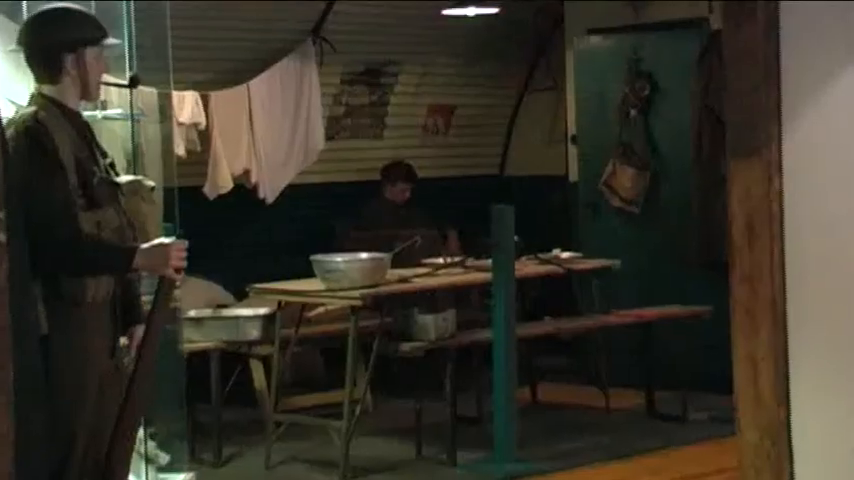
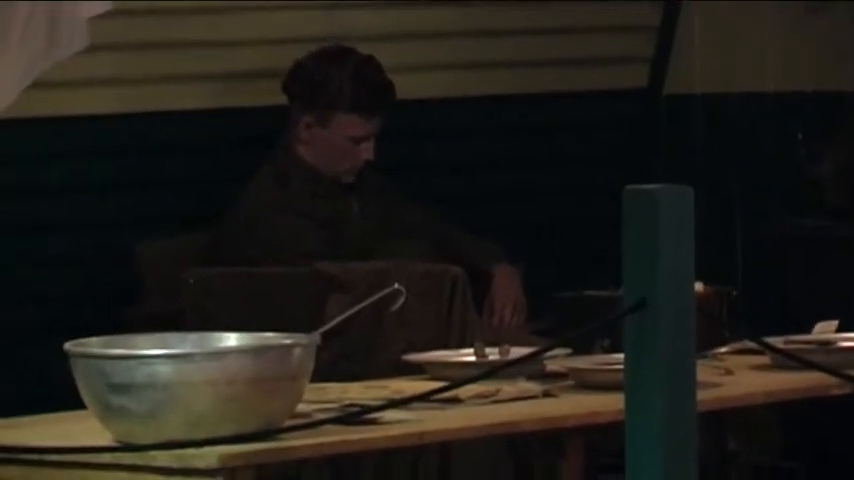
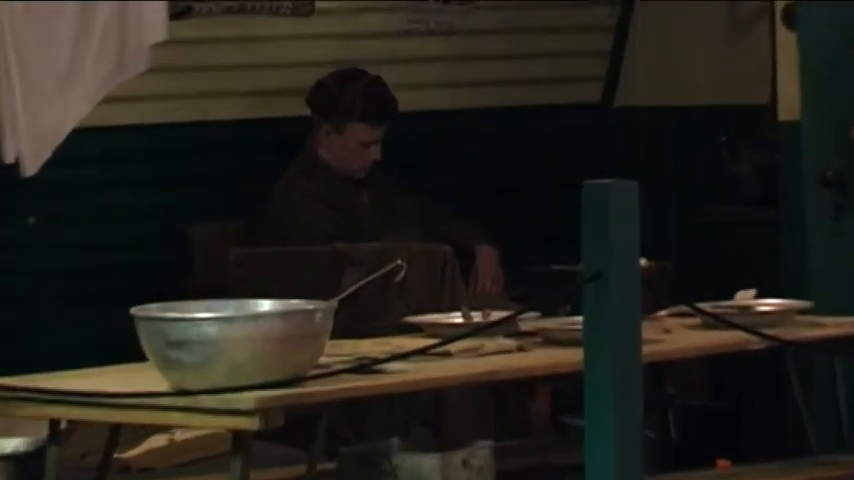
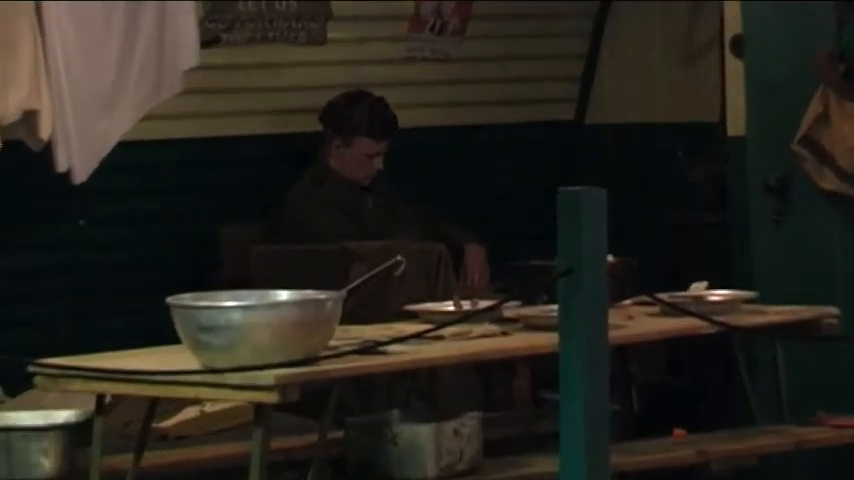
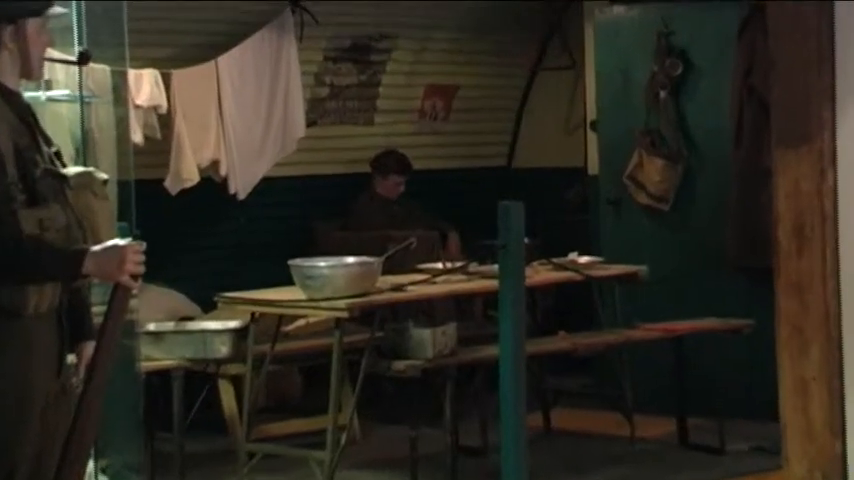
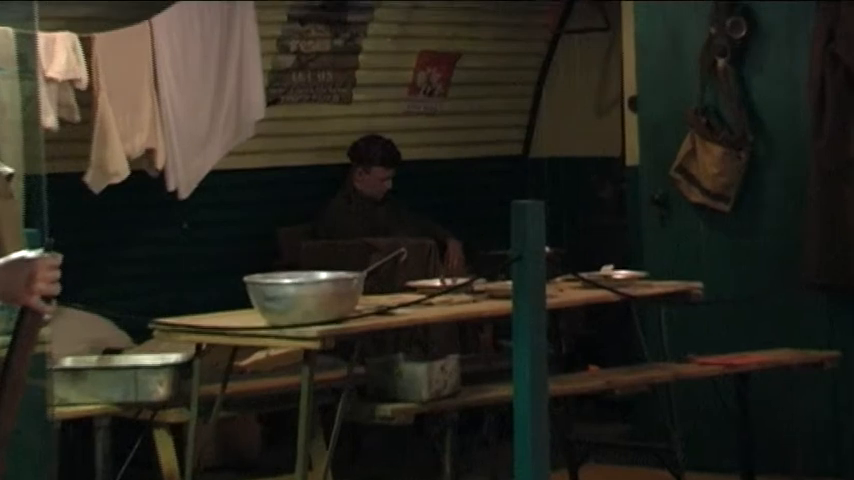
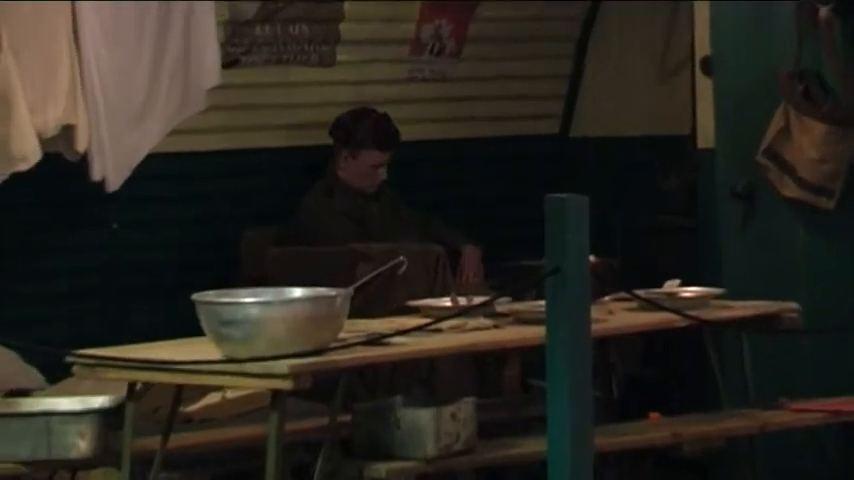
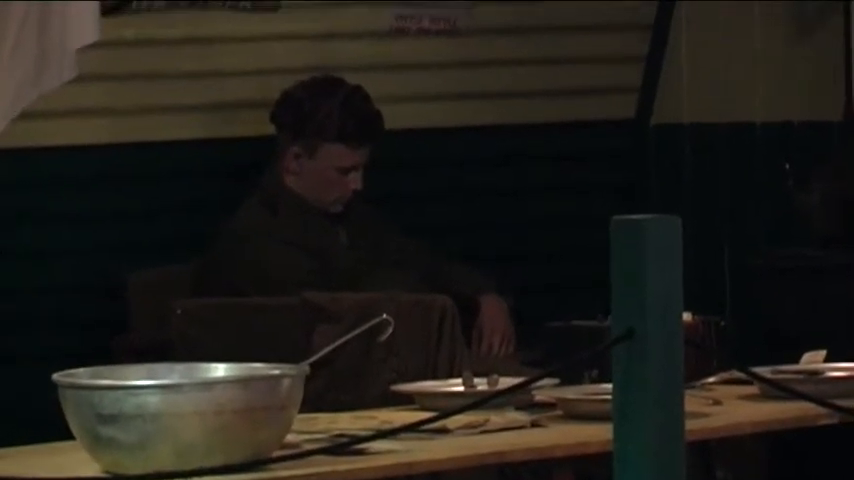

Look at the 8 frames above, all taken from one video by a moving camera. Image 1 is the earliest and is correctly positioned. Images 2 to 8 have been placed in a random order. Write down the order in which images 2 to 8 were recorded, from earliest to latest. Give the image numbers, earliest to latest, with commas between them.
5, 6, 7, 4, 3, 2, 8
